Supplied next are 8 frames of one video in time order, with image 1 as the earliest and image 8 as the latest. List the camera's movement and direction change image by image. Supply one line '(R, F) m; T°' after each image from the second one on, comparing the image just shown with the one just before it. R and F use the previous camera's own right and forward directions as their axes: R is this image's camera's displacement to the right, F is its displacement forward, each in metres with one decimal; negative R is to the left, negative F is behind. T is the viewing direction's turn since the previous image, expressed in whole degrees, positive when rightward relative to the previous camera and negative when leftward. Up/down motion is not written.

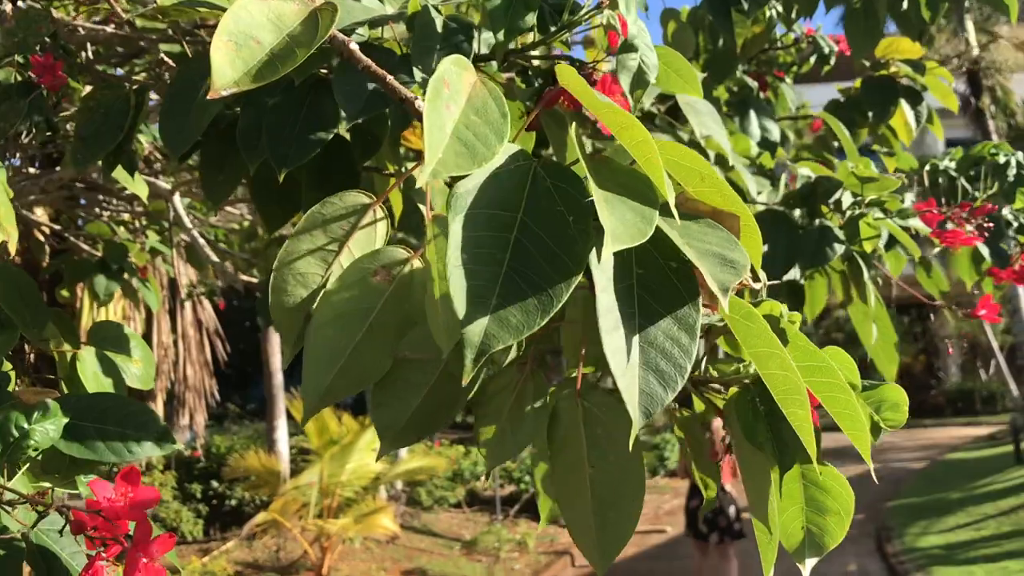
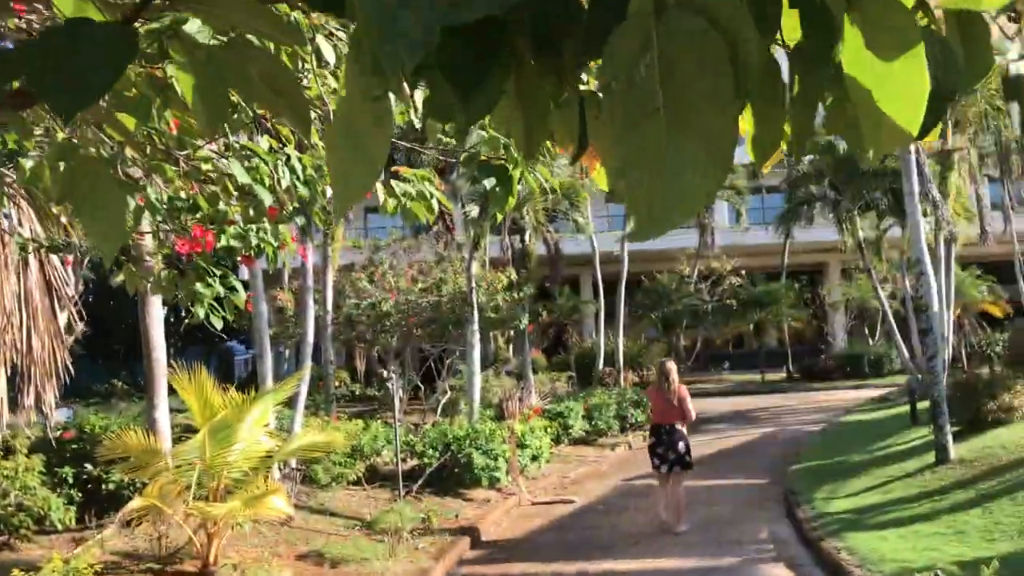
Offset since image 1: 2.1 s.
(0.0, +0.5) m; +6°
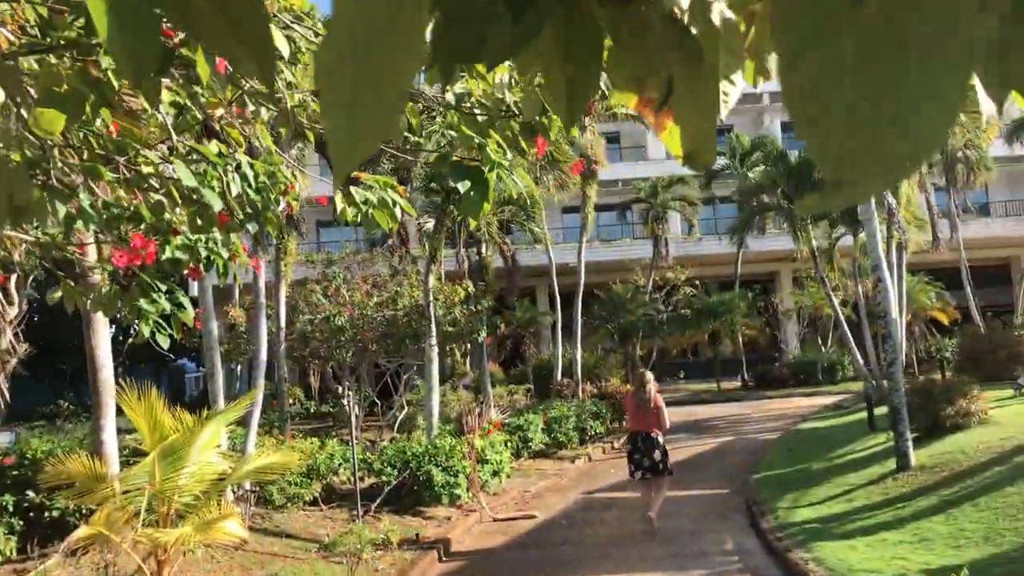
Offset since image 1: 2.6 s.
(0.0, +0.2) m; +3°
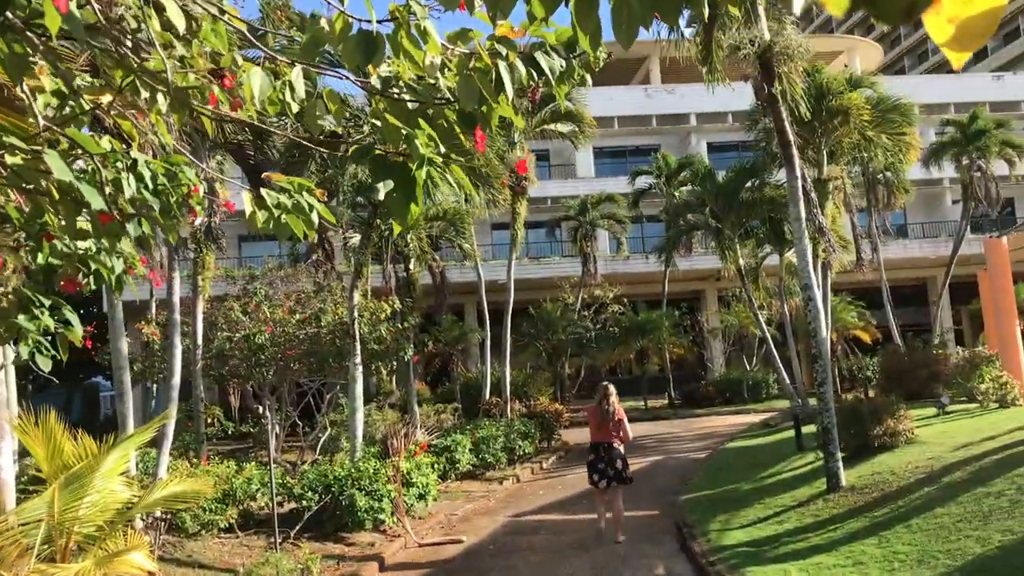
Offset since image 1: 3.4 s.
(0.0, +0.3) m; +4°
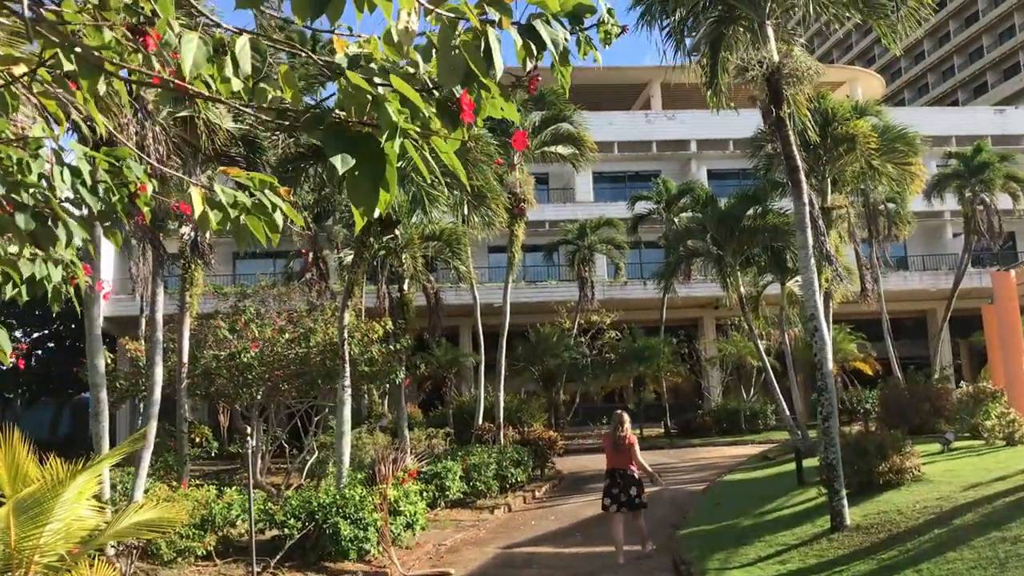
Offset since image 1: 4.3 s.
(0.0, +0.4) m; 0°
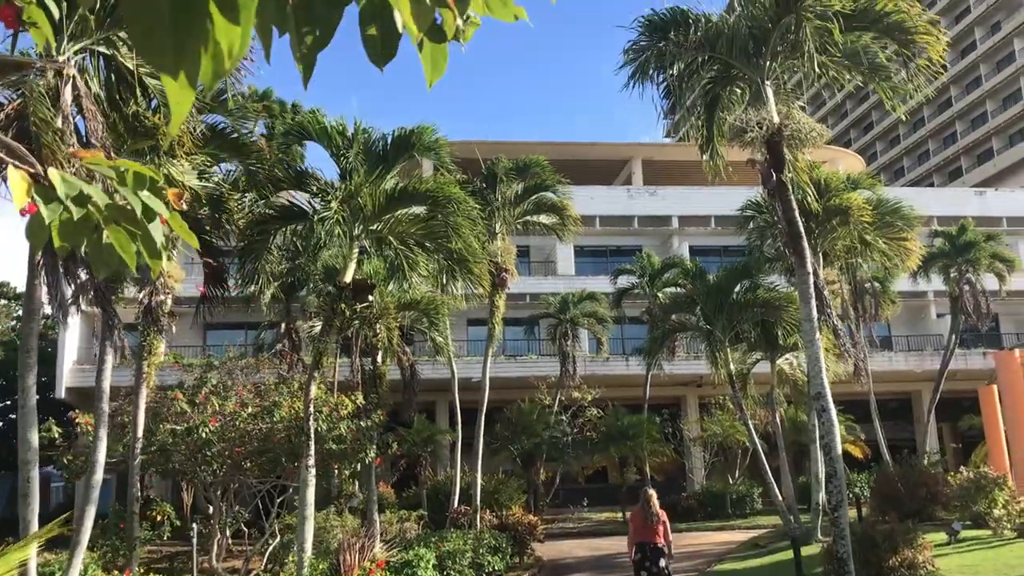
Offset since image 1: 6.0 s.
(0.0, +0.8) m; +1°
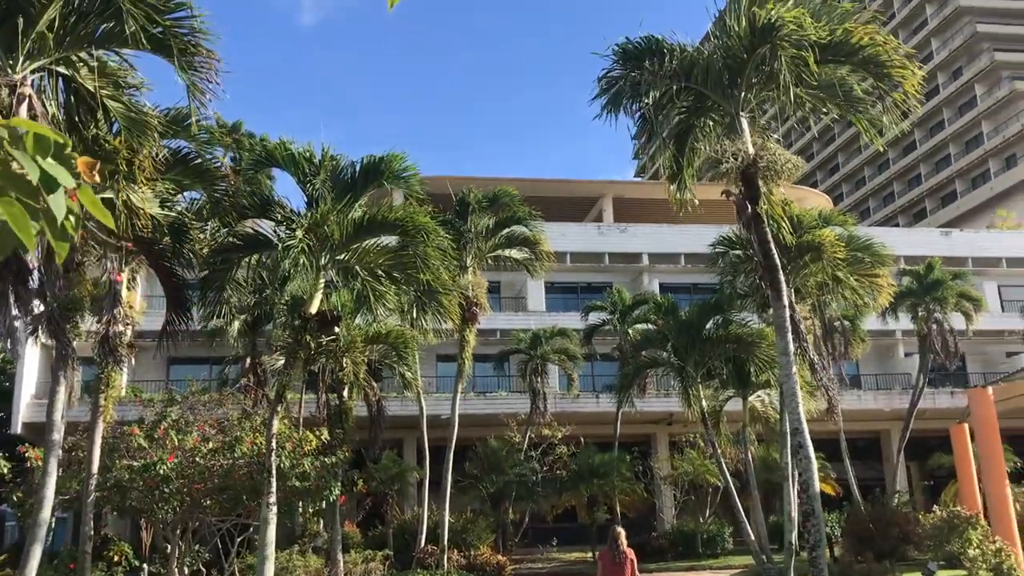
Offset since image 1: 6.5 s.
(0.0, +0.2) m; +2°
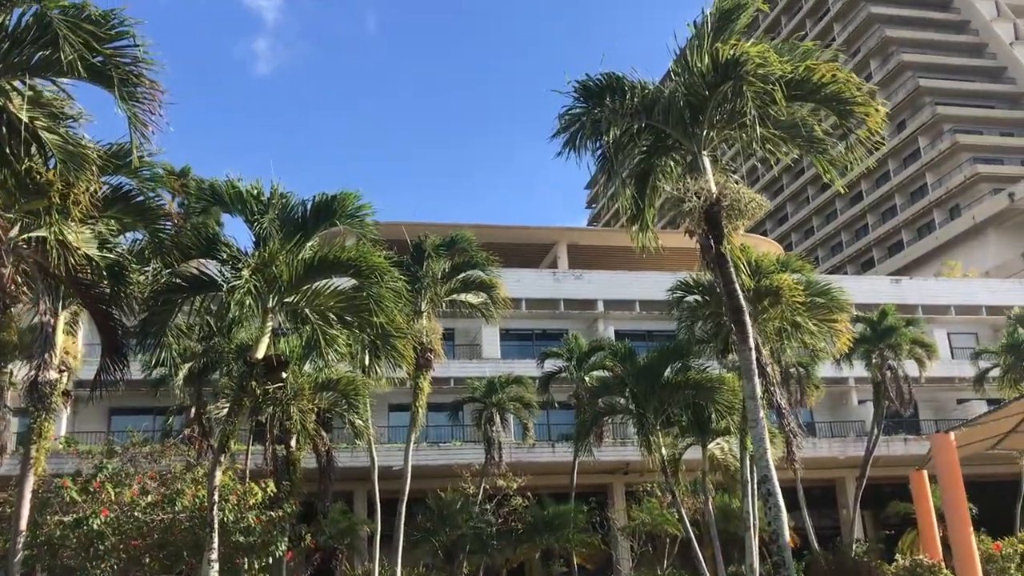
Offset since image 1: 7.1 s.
(0.0, +0.4) m; +3°
